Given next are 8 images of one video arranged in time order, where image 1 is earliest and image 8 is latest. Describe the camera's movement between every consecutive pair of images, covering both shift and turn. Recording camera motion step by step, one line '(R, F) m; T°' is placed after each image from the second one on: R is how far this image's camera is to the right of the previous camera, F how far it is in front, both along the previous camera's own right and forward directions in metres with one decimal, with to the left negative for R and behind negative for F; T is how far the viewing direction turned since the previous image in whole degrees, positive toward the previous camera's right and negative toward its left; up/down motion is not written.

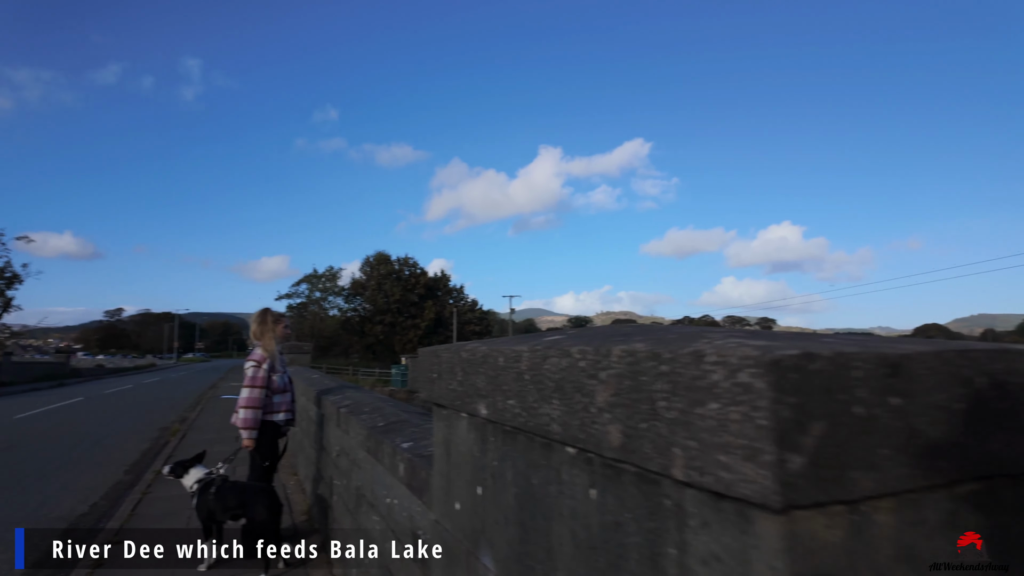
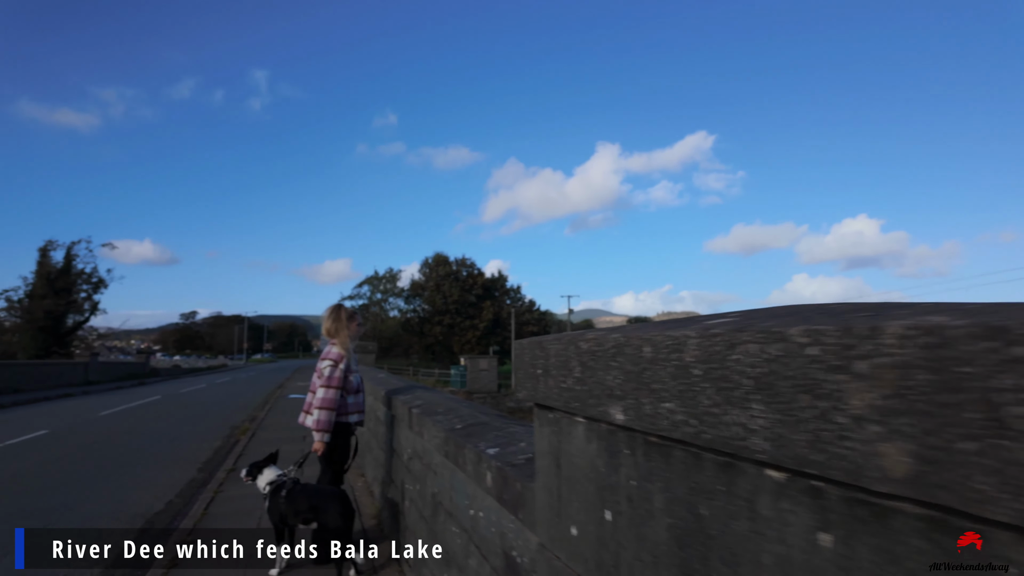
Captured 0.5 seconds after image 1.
(-0.2, +0.3) m; -6°
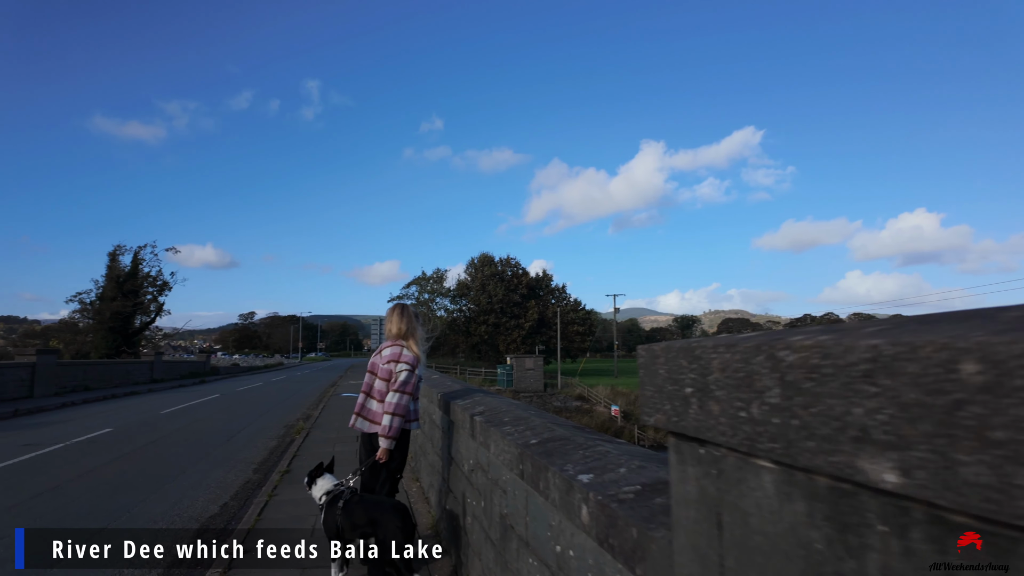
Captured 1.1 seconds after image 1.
(-0.2, +0.4) m; -5°
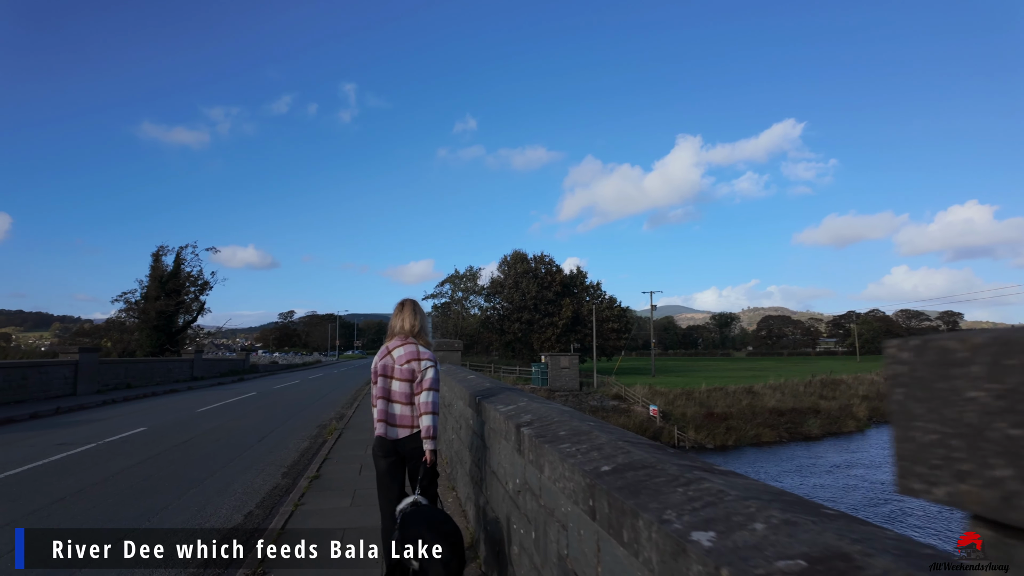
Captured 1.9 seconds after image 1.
(-0.1, +0.6) m; -3°
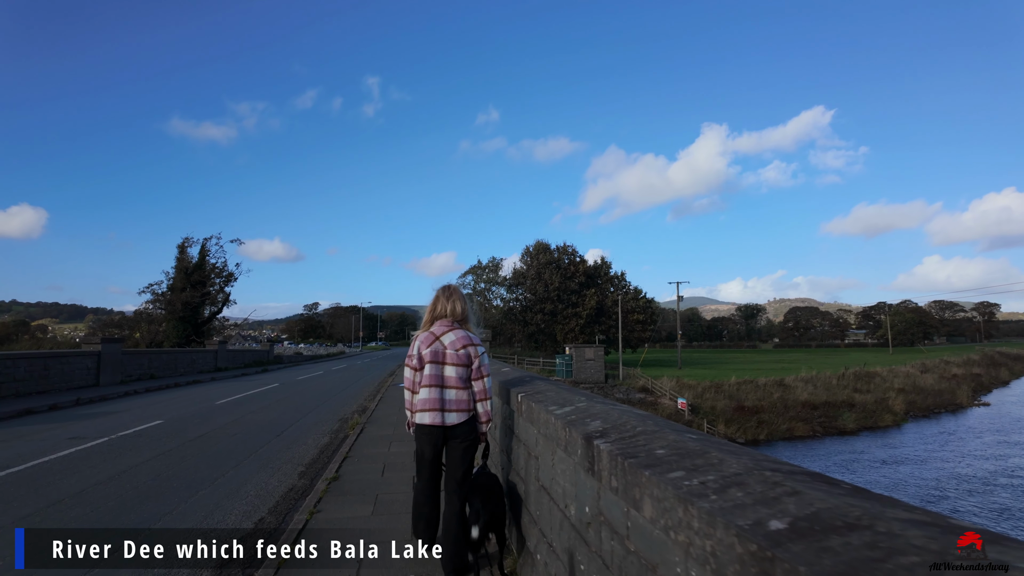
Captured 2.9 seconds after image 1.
(-0.2, +0.7) m; -2°
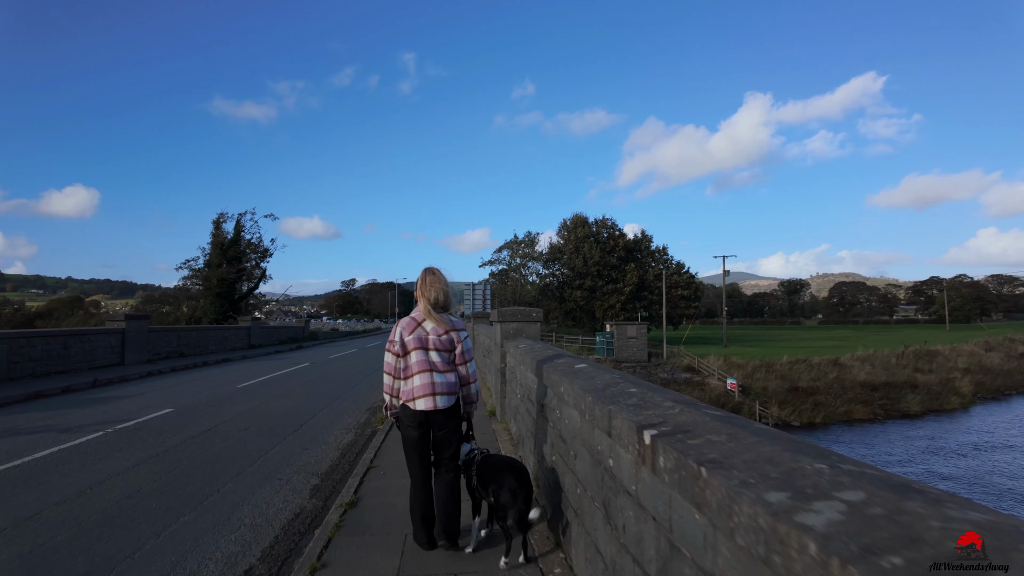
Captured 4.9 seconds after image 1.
(-0.3, +1.6) m; -3°
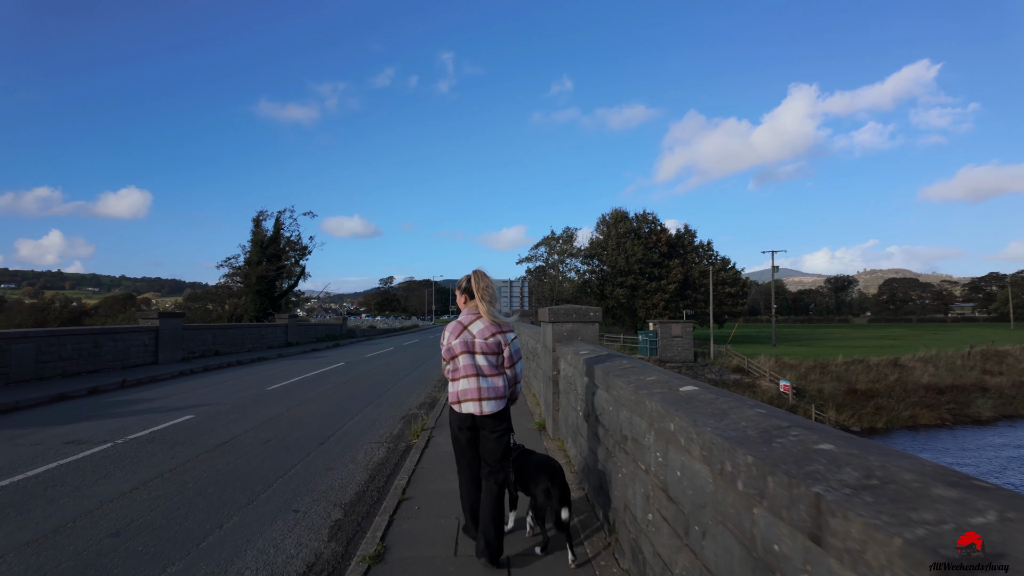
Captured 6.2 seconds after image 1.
(-0.2, +1.1) m; -4°
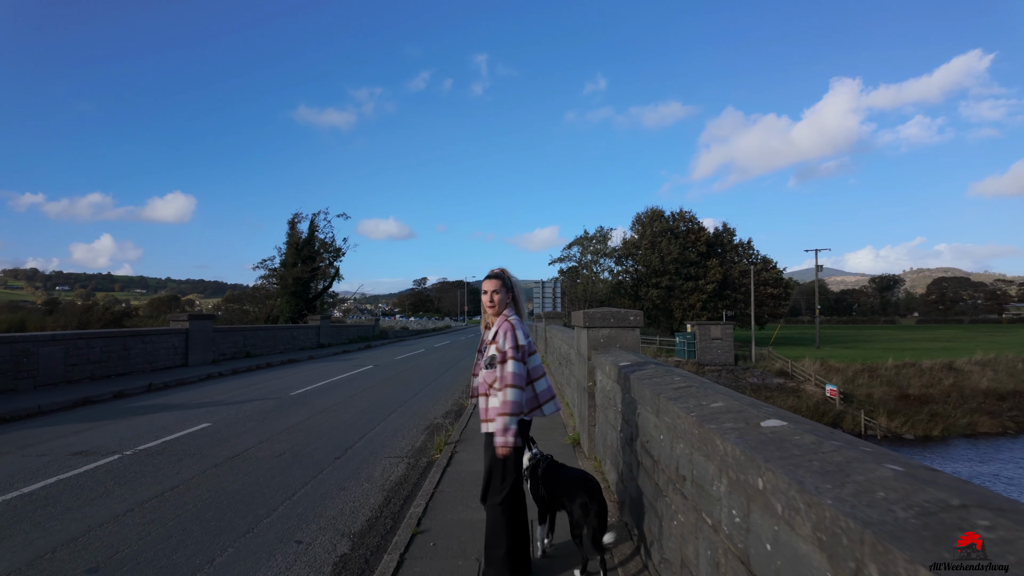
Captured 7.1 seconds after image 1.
(0.0, +0.6) m; -3°
